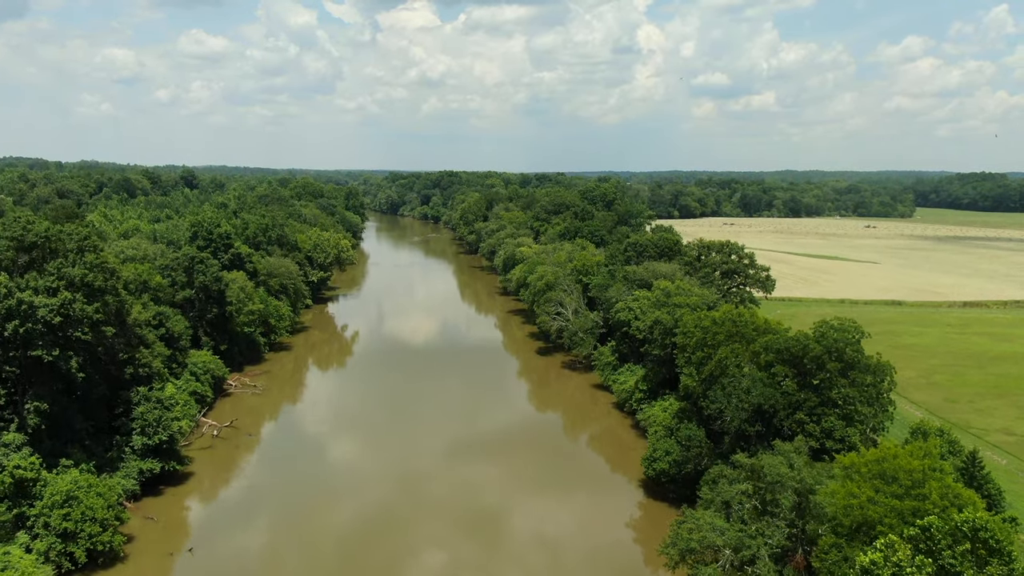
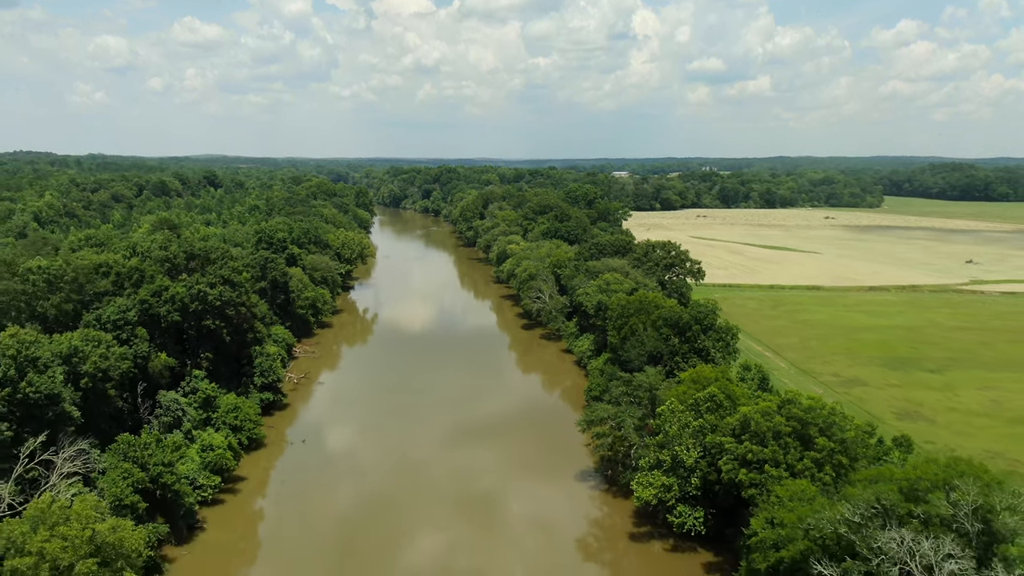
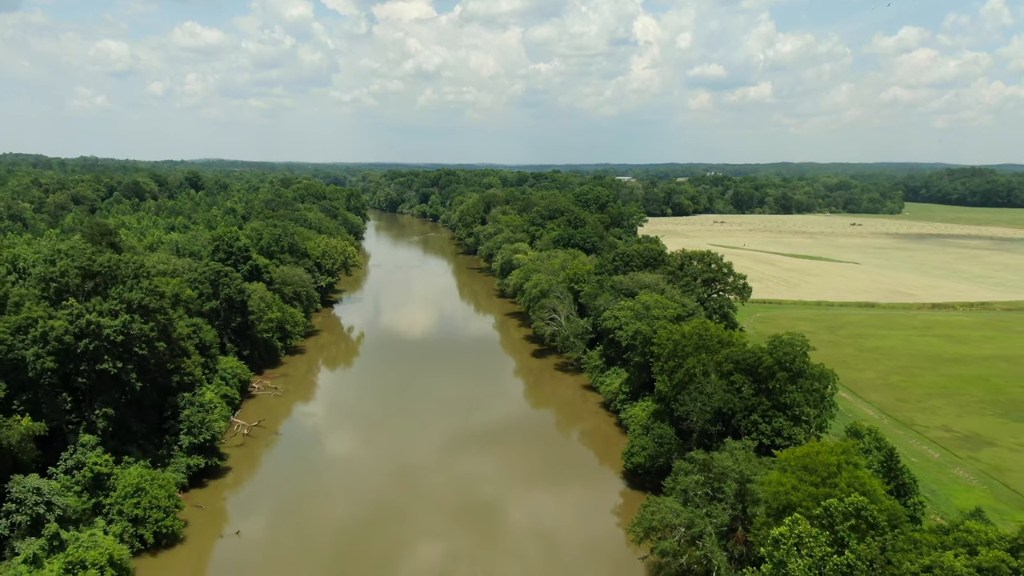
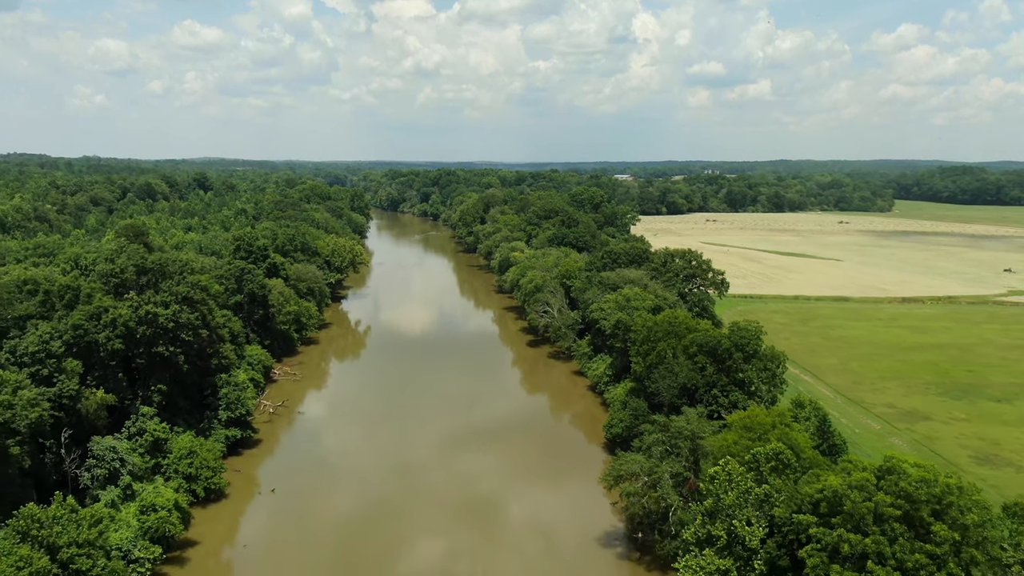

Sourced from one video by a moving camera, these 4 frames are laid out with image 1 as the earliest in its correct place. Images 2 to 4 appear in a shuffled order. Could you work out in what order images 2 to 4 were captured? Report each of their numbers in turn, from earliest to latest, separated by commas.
3, 4, 2
